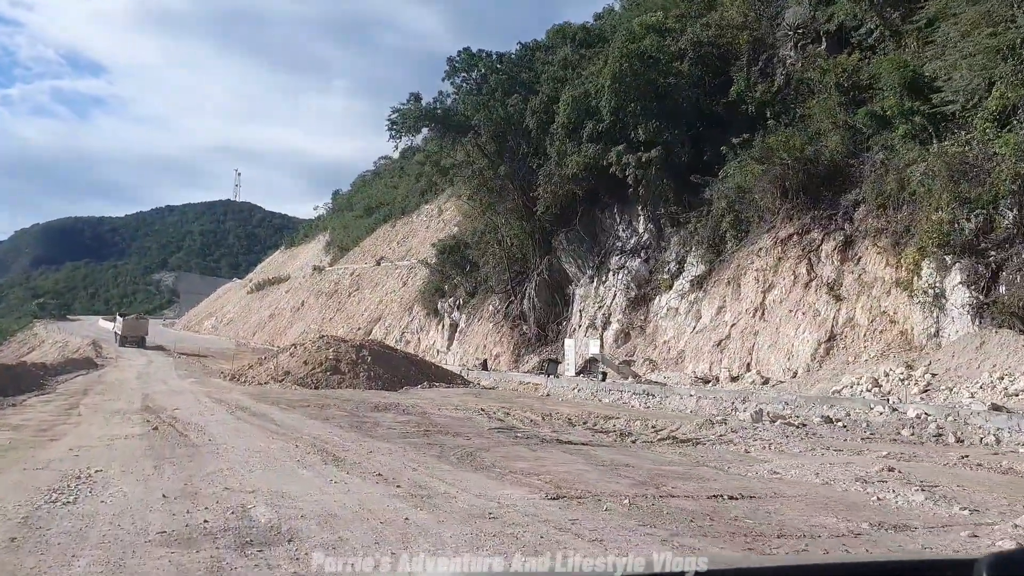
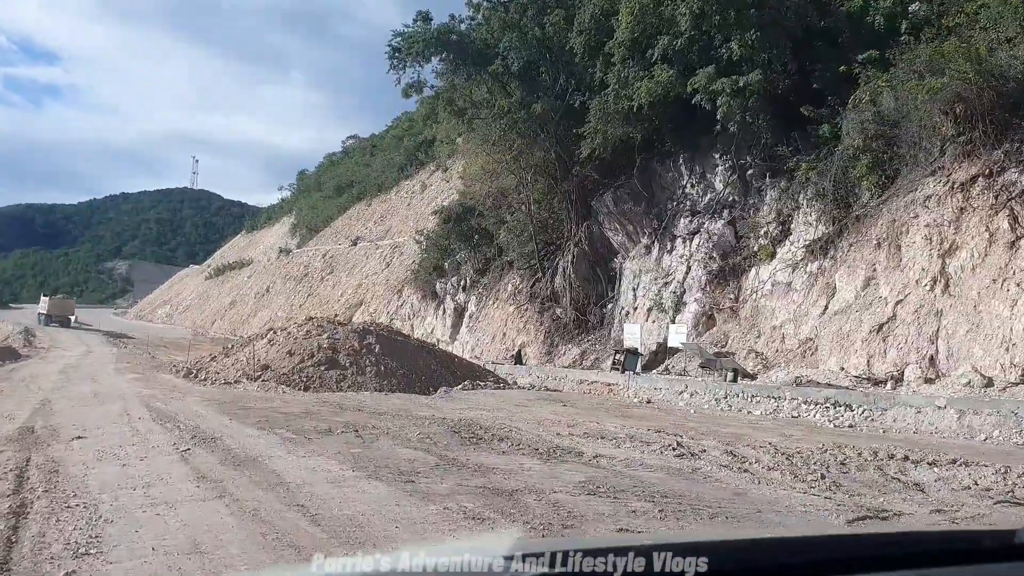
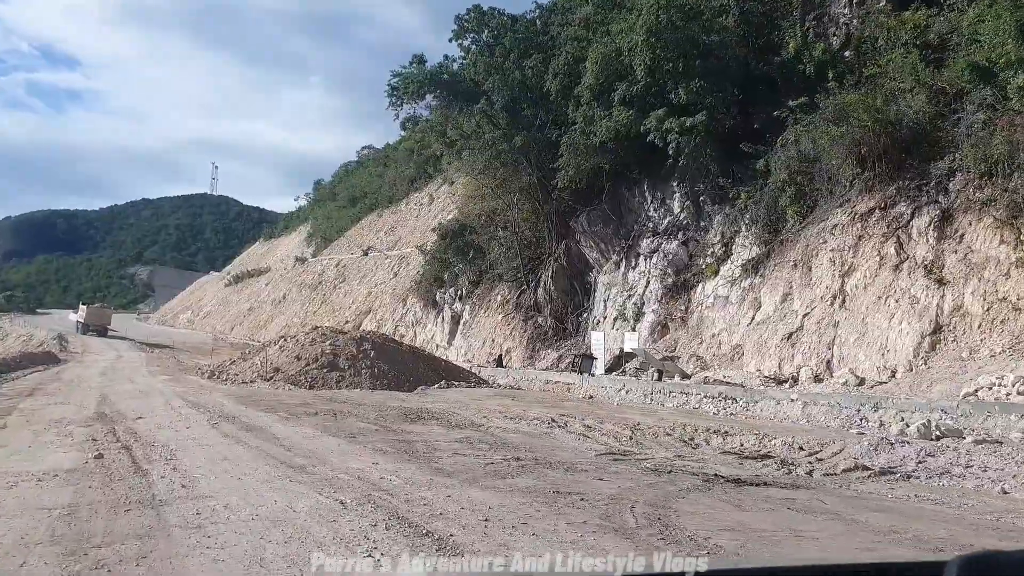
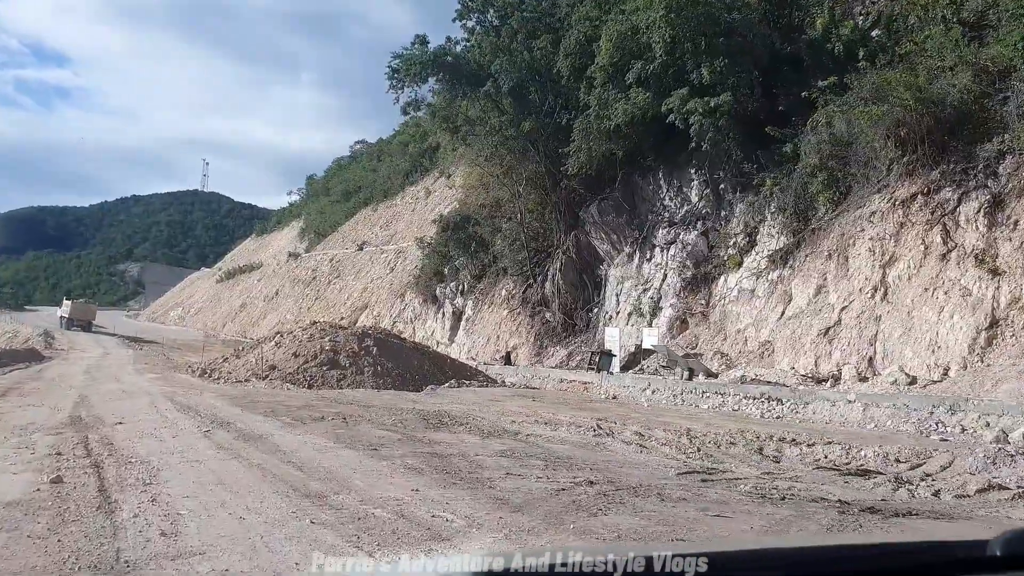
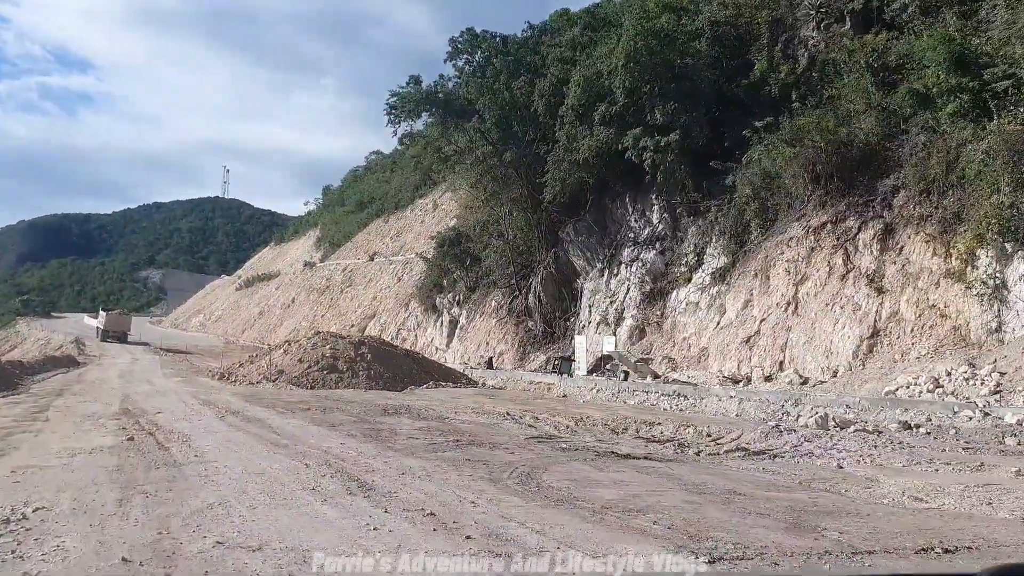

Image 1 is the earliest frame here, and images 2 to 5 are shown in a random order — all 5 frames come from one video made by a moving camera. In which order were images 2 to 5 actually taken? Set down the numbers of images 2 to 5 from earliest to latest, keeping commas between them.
5, 3, 4, 2
